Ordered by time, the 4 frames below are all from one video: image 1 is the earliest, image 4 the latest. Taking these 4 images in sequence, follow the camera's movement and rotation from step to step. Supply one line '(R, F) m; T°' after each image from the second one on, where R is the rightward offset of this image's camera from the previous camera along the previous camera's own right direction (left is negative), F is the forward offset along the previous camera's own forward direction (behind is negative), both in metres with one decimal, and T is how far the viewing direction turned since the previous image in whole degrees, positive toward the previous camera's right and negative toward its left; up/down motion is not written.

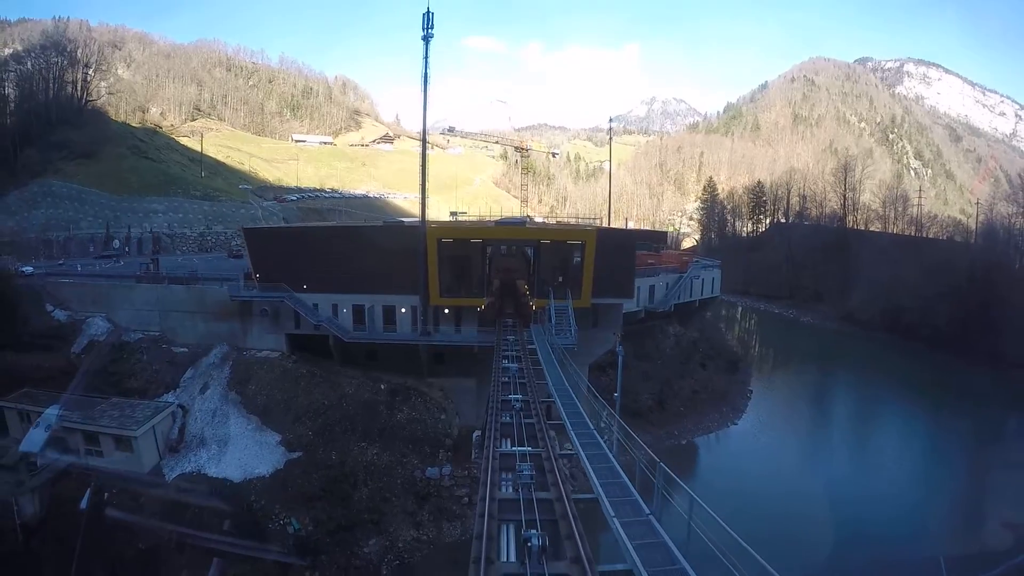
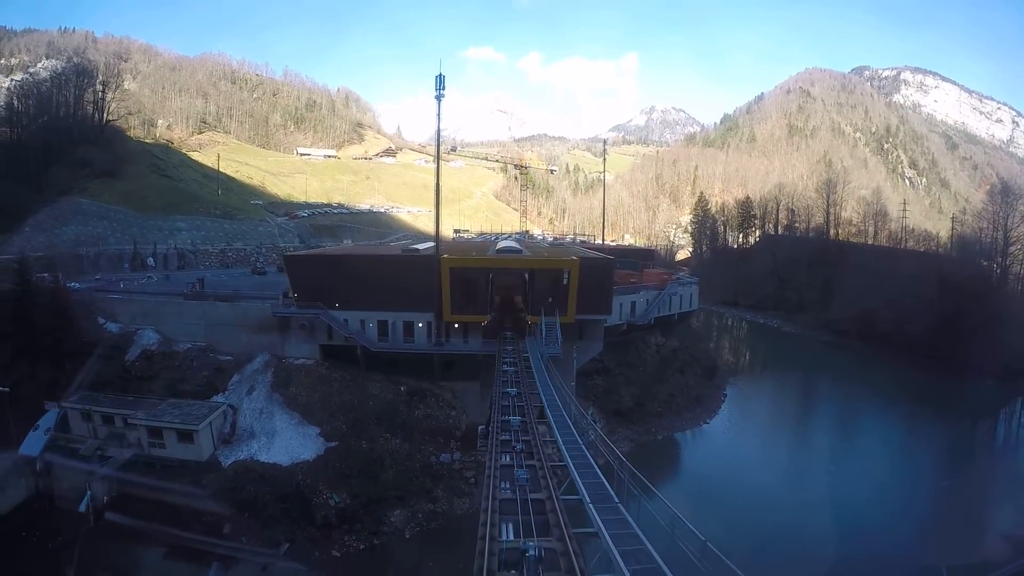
(0.0, -1.7) m; 0°
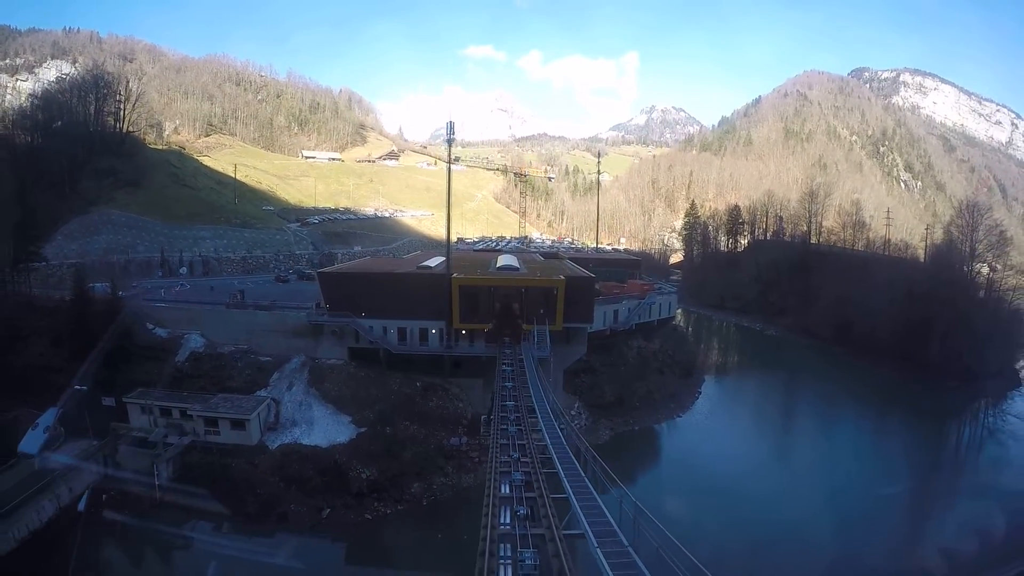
(0.0, -2.0) m; 0°
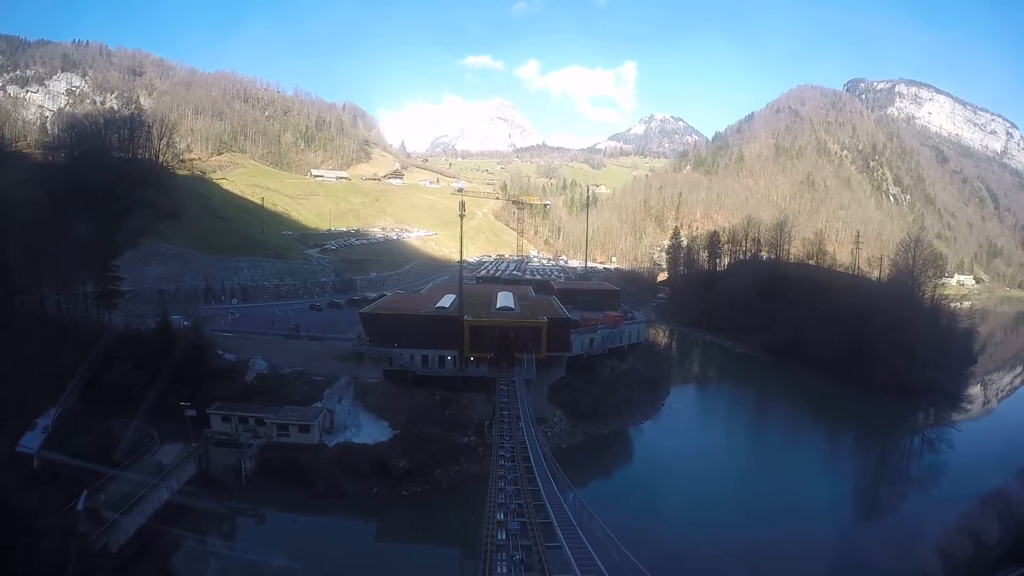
(+0.1, -4.1) m; 0°
